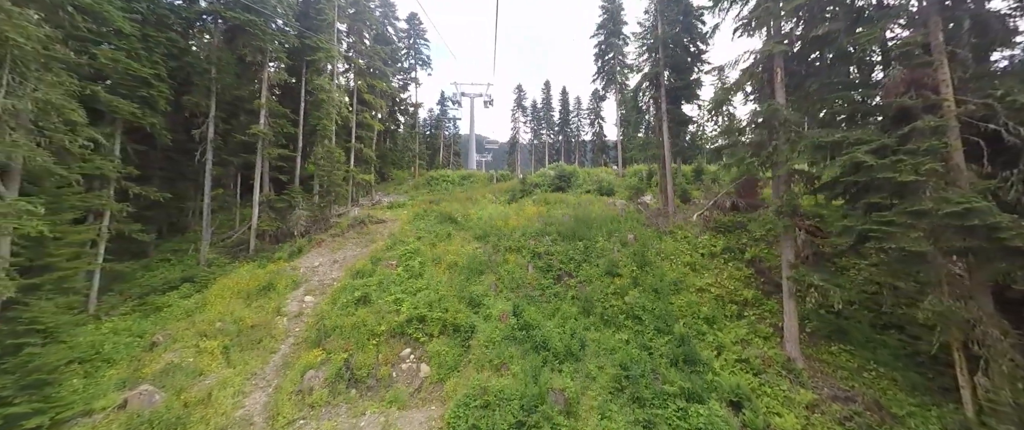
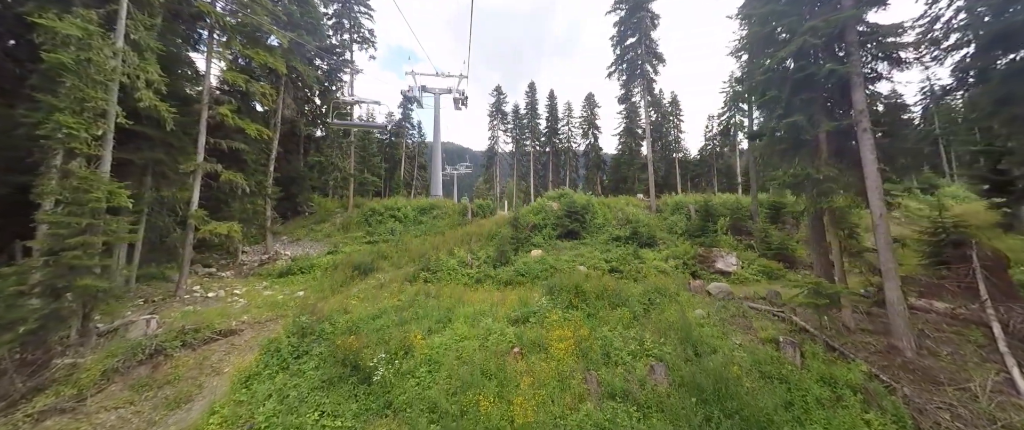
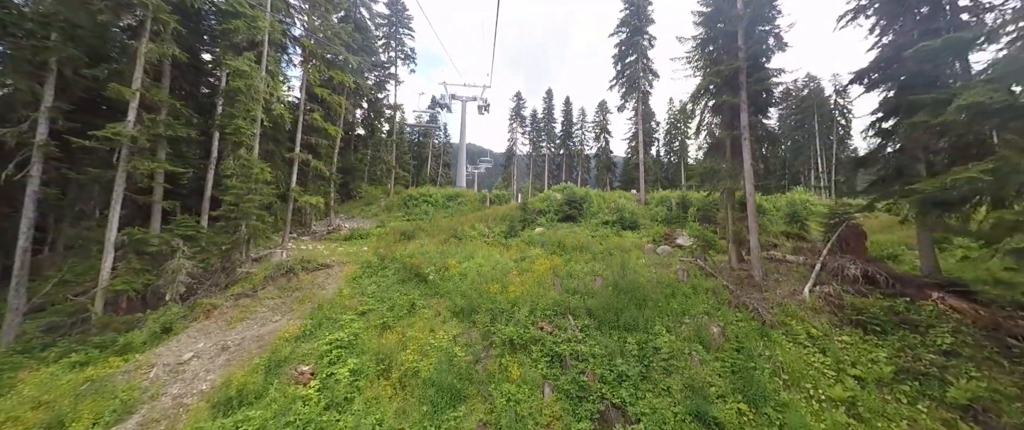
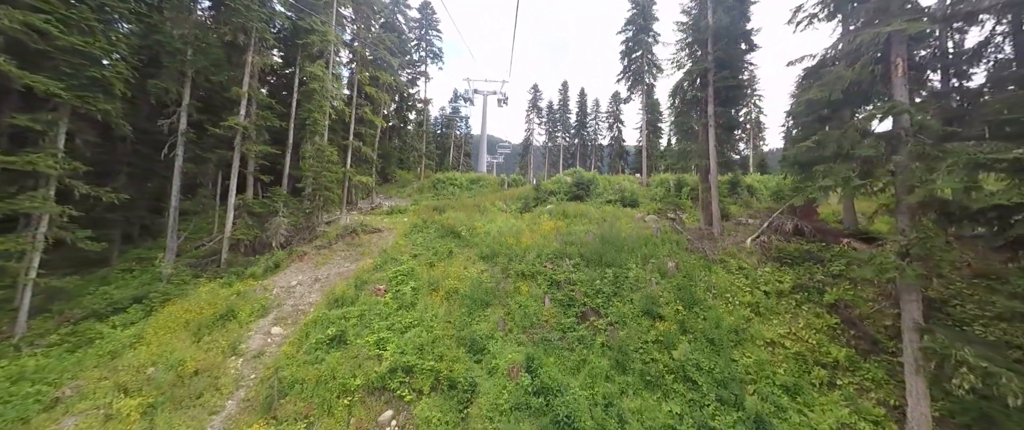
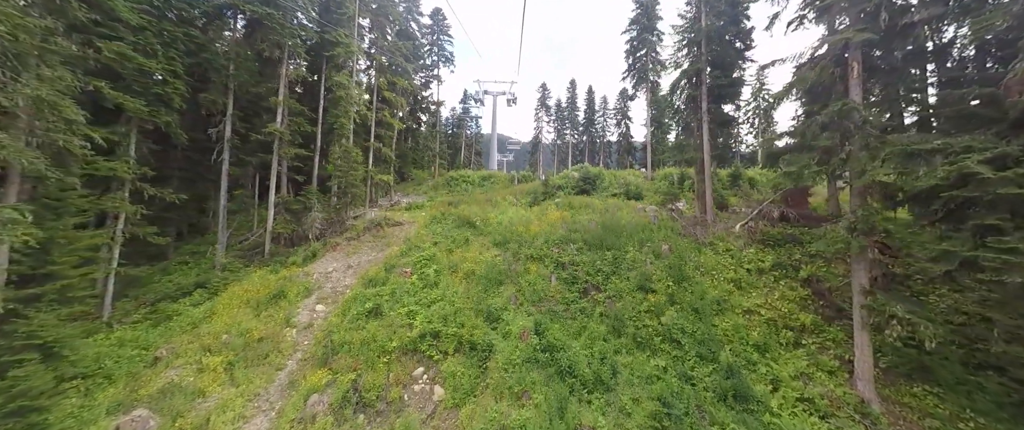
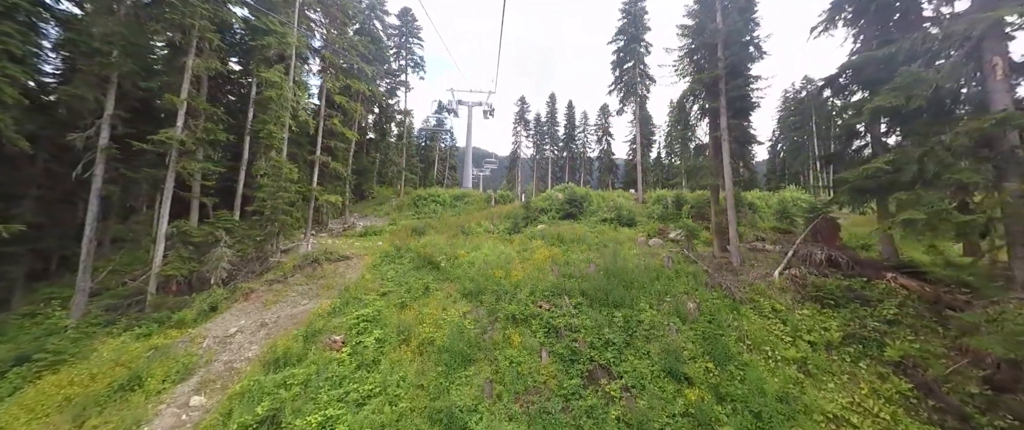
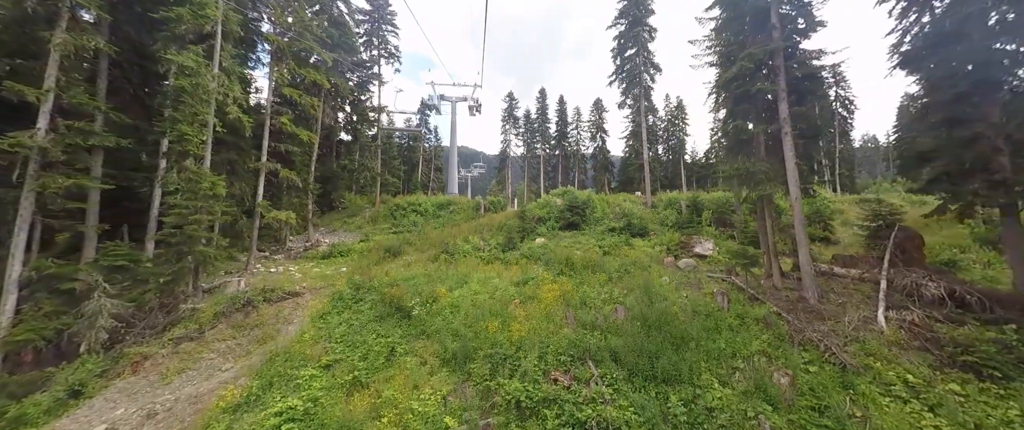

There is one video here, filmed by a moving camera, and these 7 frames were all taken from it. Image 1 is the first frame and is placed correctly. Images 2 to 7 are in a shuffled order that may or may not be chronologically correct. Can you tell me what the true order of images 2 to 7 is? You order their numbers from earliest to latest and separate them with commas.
5, 4, 6, 3, 7, 2
